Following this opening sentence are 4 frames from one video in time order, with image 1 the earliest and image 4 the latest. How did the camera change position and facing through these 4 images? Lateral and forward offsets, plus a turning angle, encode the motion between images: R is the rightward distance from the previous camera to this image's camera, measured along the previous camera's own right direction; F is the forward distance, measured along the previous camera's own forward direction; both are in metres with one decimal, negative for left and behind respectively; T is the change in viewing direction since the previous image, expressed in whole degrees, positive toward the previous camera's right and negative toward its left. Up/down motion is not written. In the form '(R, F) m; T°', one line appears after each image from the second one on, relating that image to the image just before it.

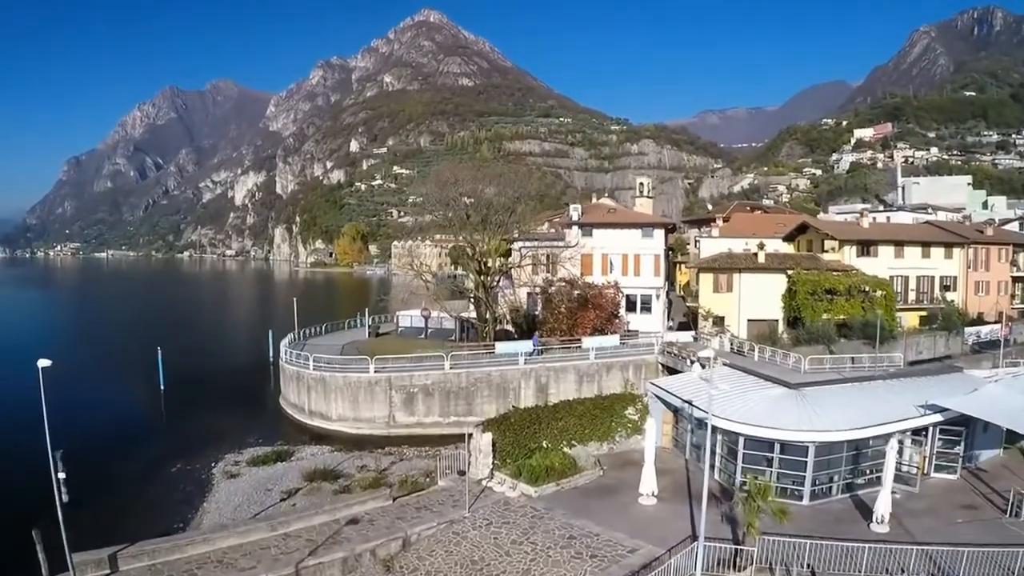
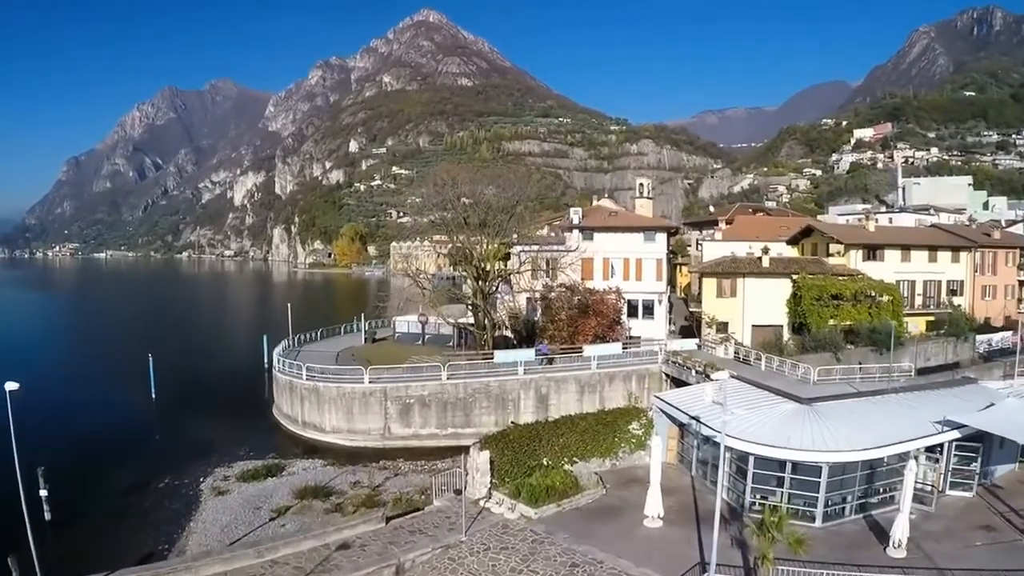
(0.0, +0.7) m; 0°
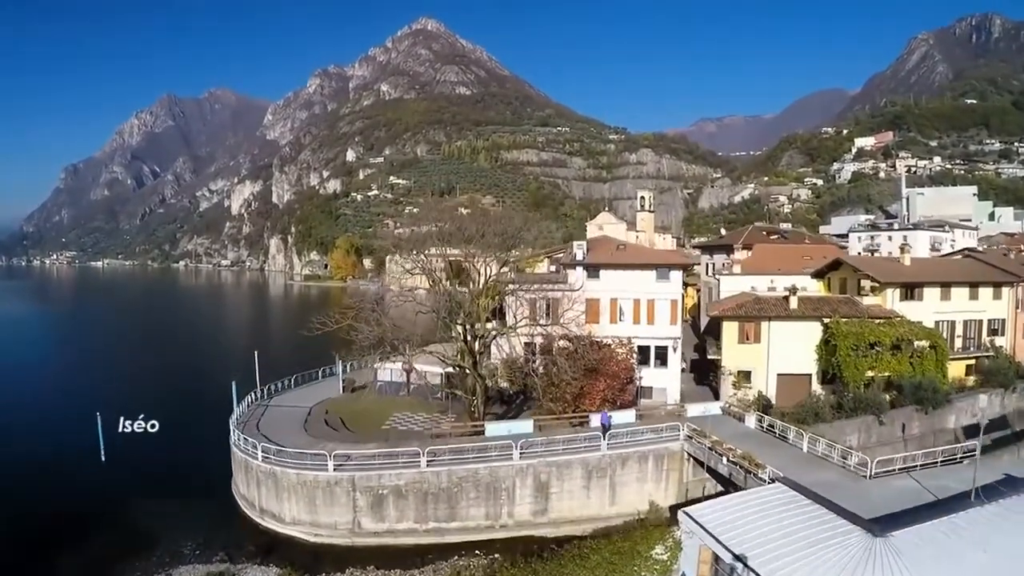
(+0.1, +3.6) m; 0°
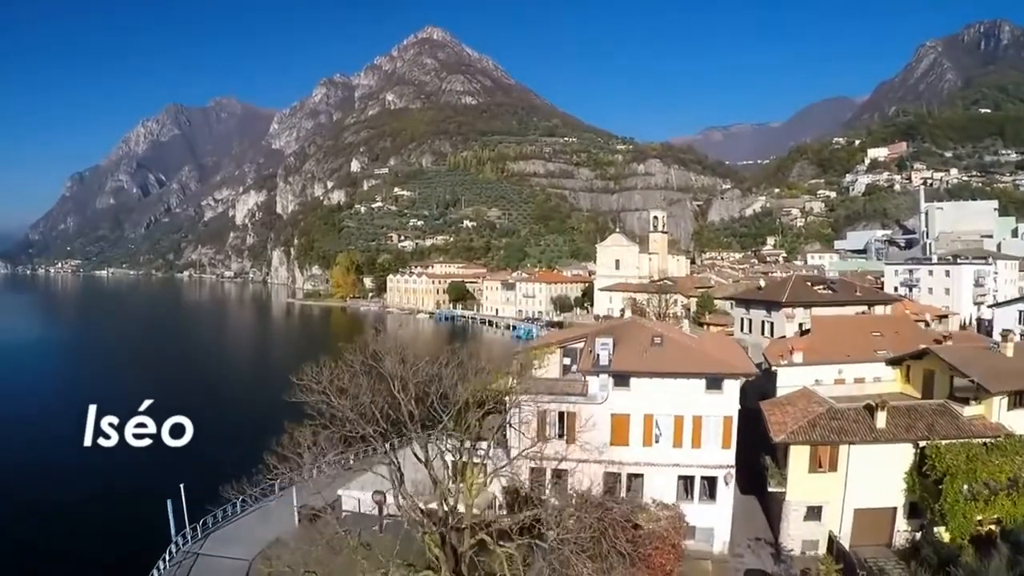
(+0.1, +6.3) m; -1°
